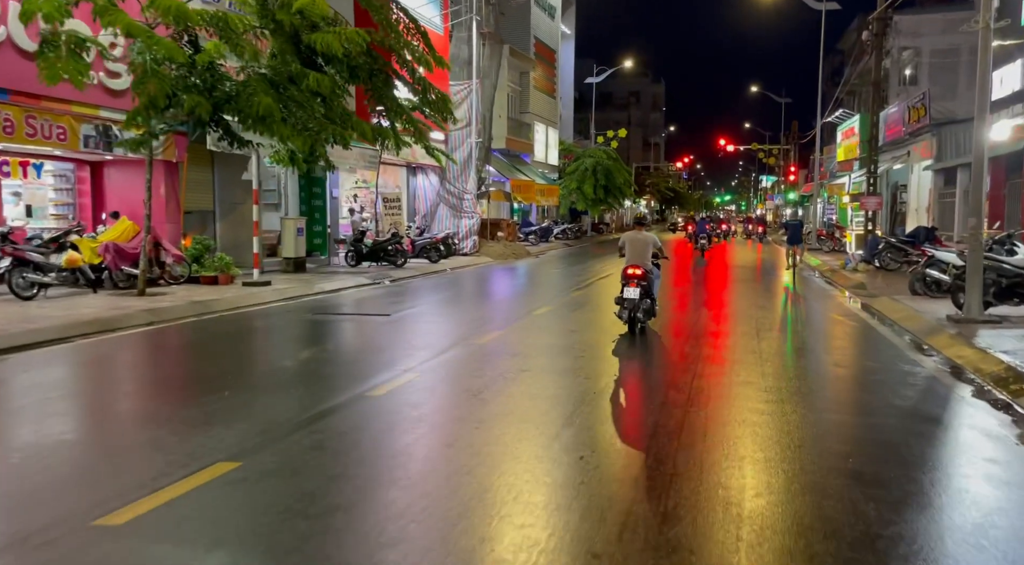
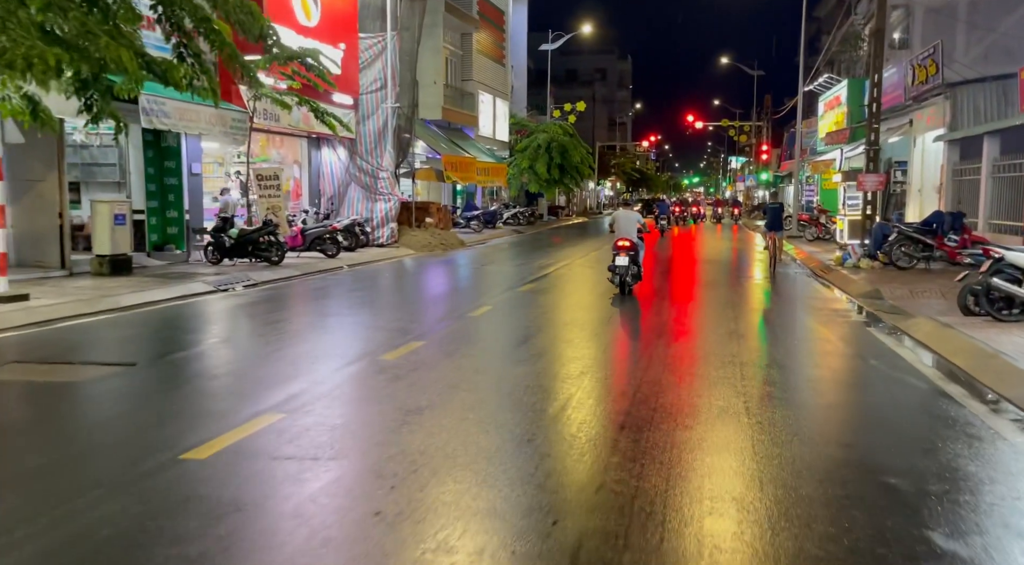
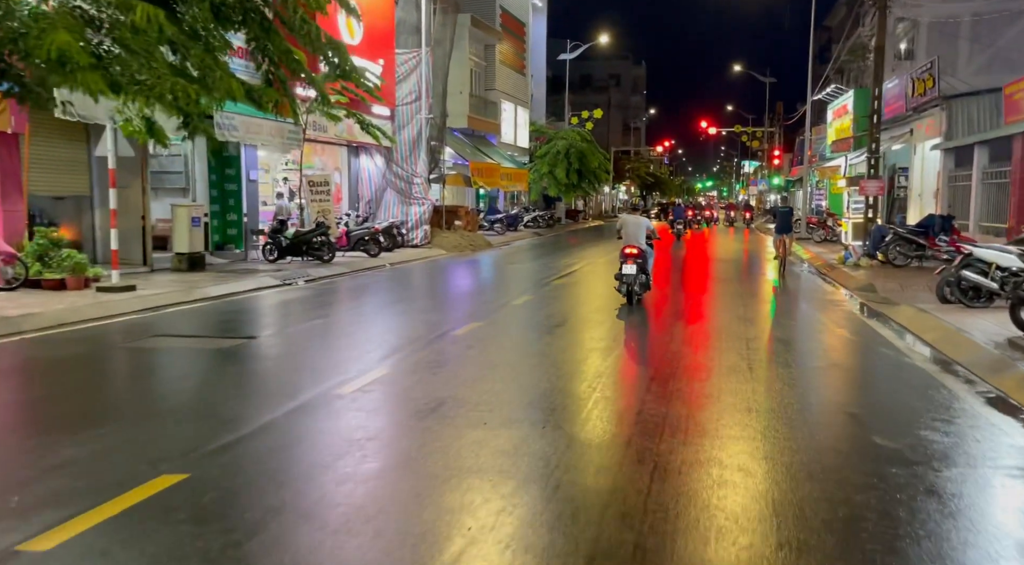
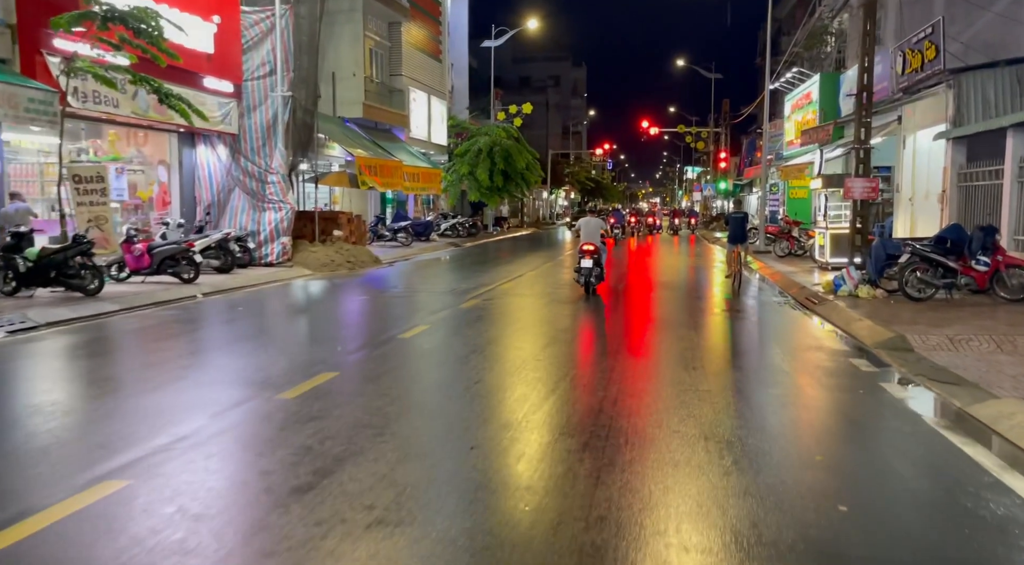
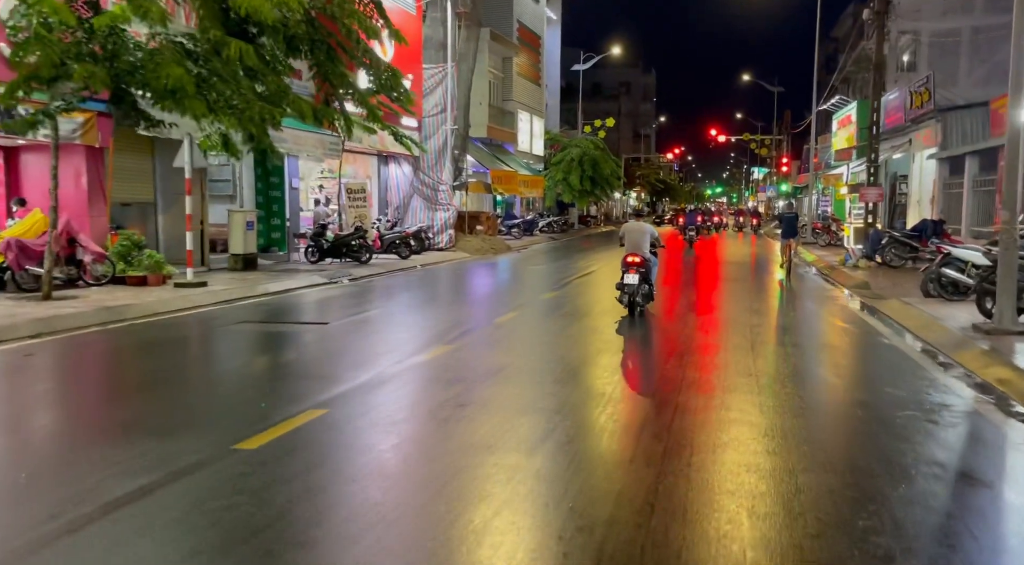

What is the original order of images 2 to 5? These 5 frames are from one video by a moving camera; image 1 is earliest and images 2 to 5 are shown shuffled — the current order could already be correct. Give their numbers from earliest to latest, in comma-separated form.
5, 3, 2, 4
